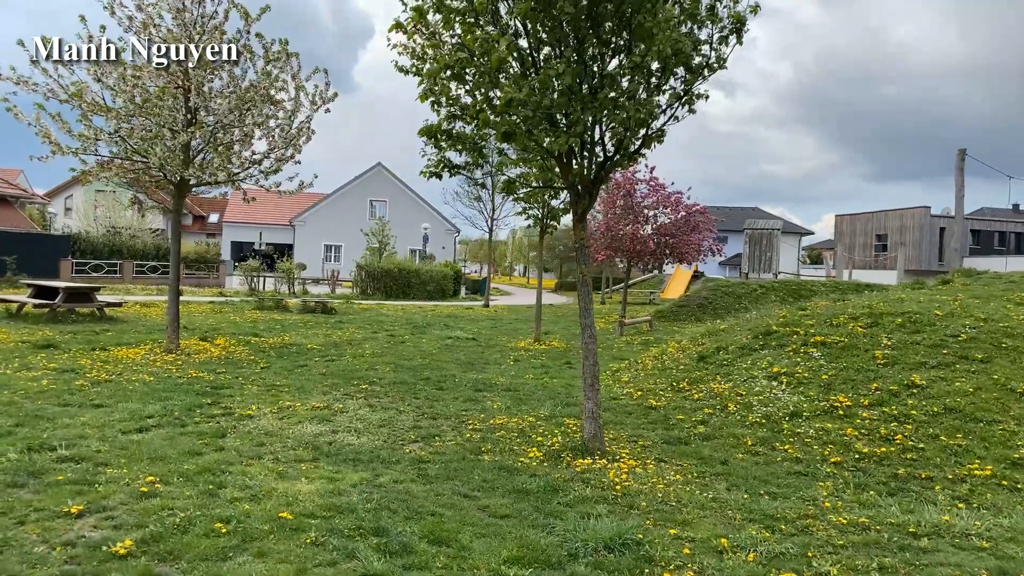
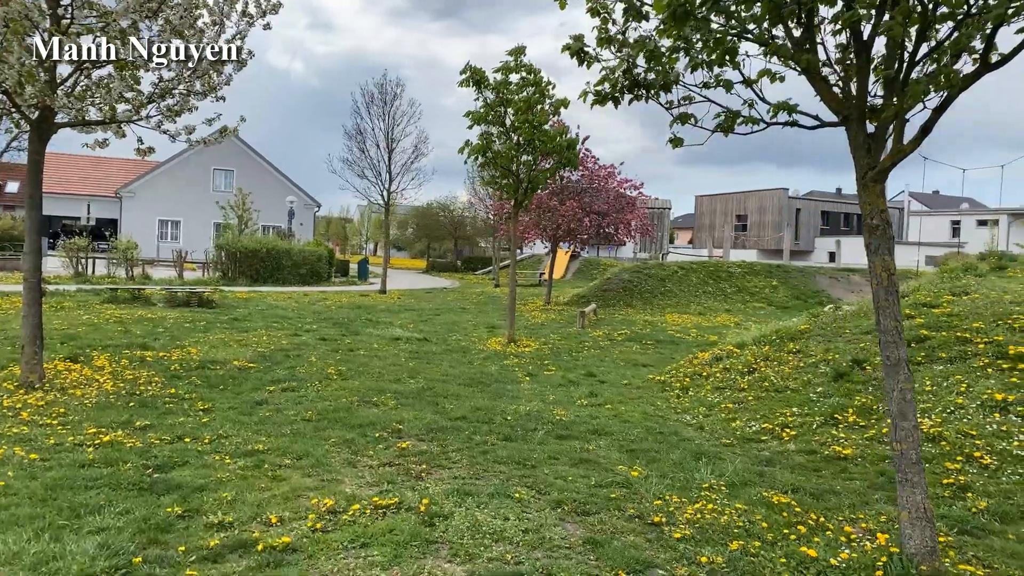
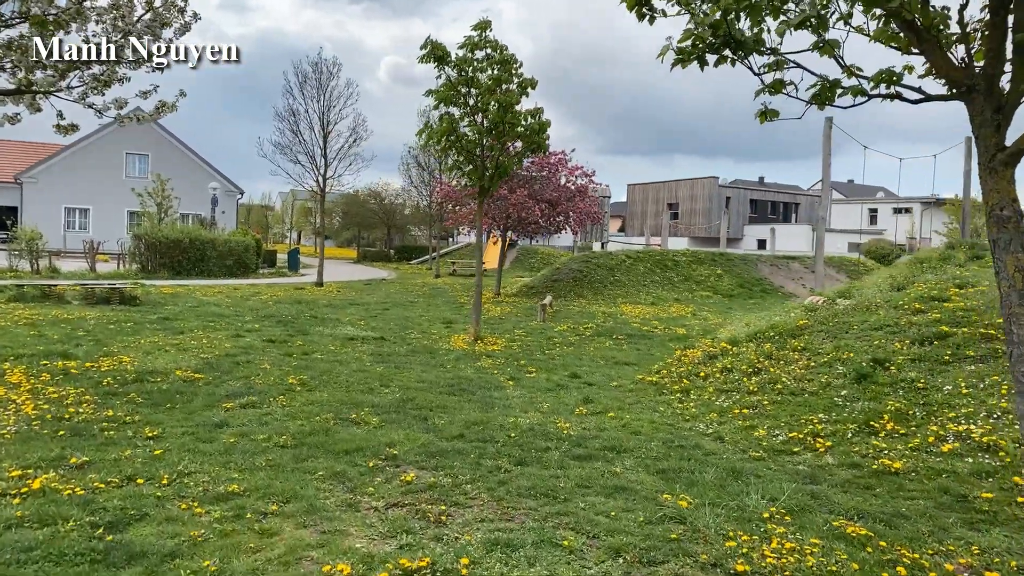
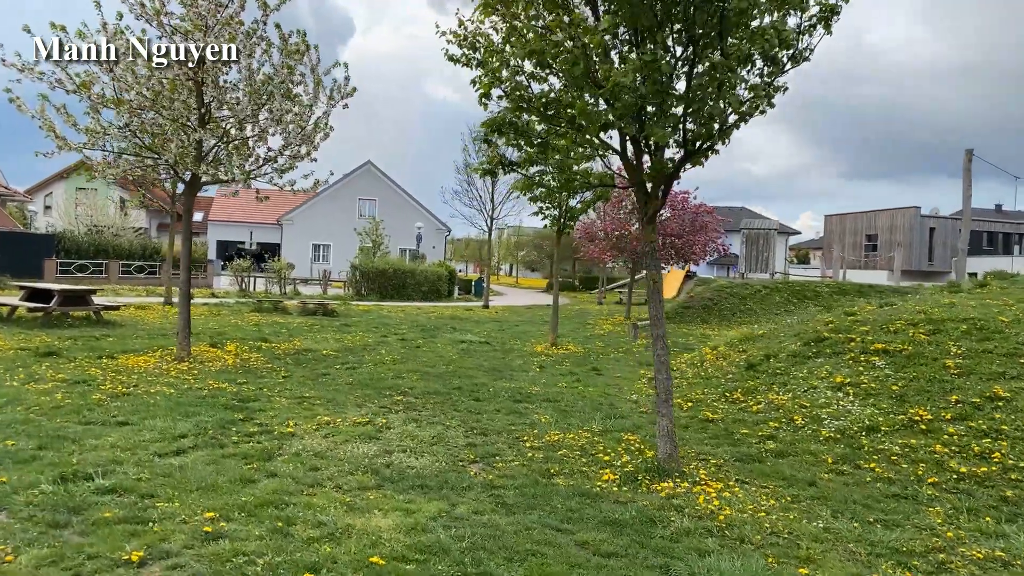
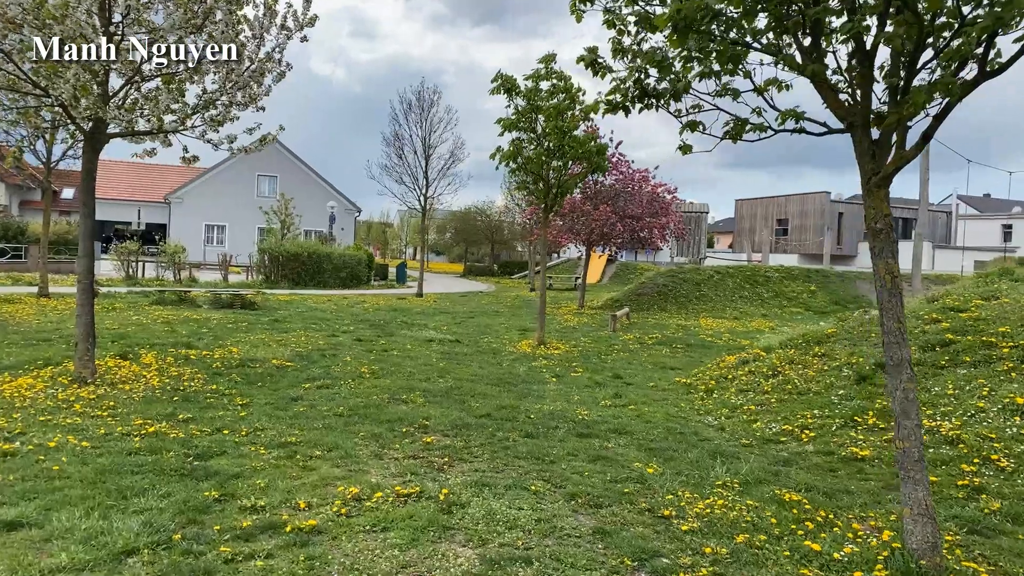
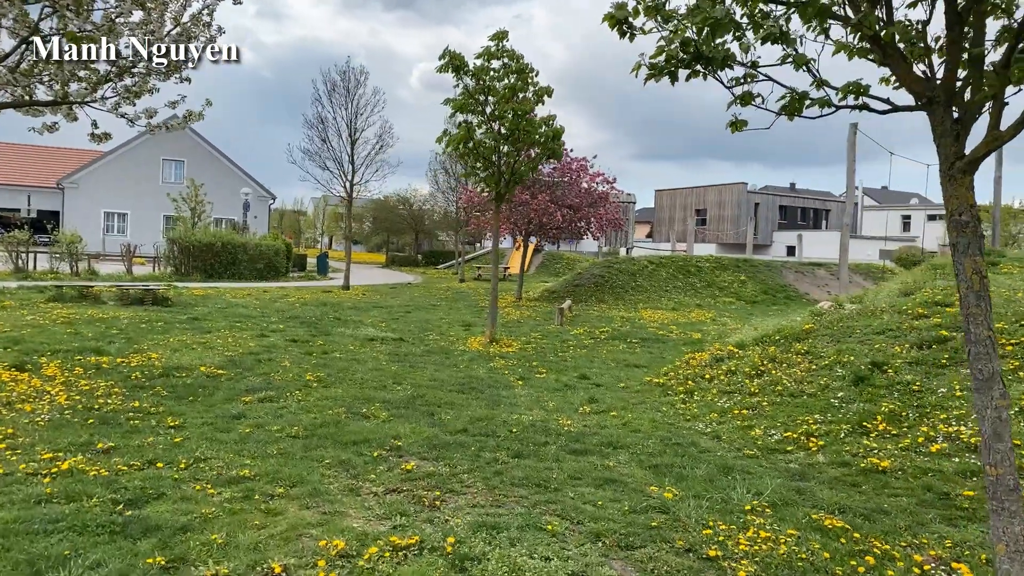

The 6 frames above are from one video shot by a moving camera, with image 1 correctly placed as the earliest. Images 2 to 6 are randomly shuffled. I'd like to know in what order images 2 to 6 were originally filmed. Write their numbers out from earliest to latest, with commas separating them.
4, 5, 2, 6, 3
